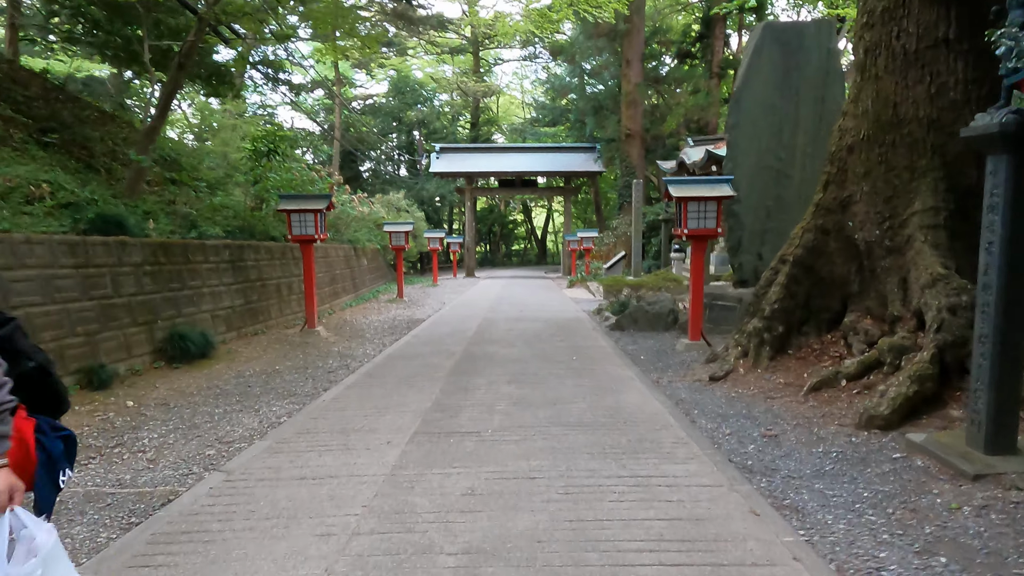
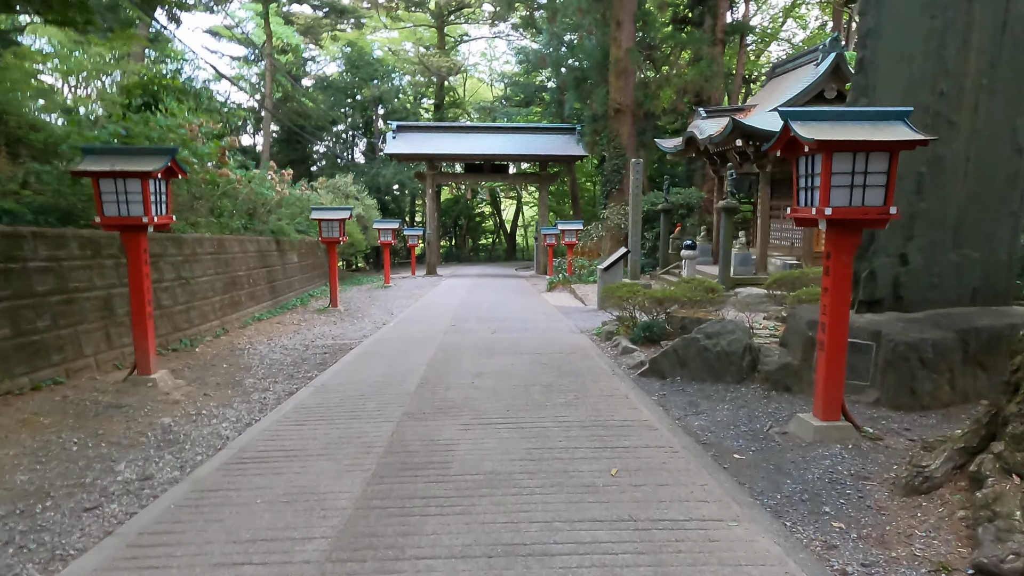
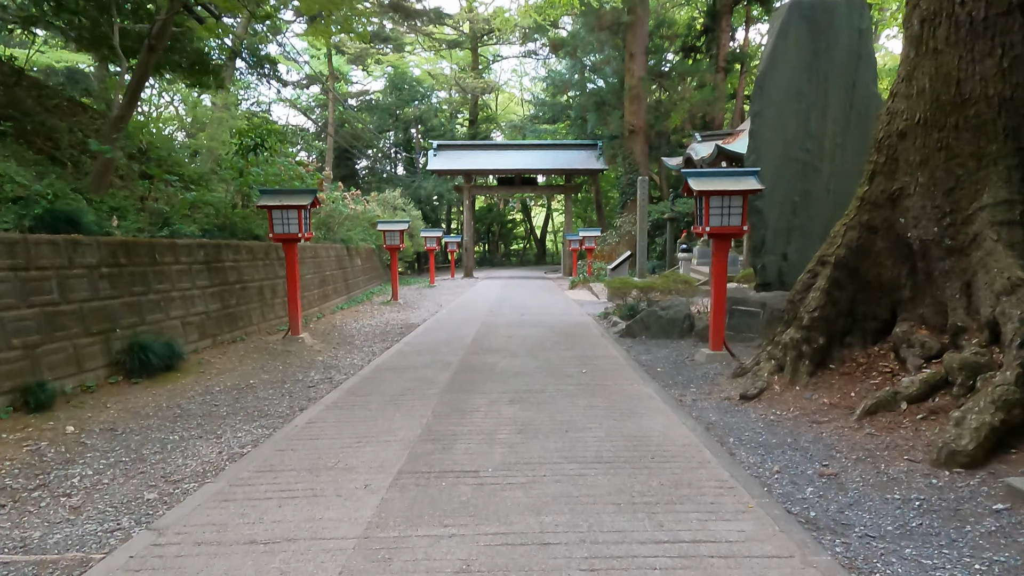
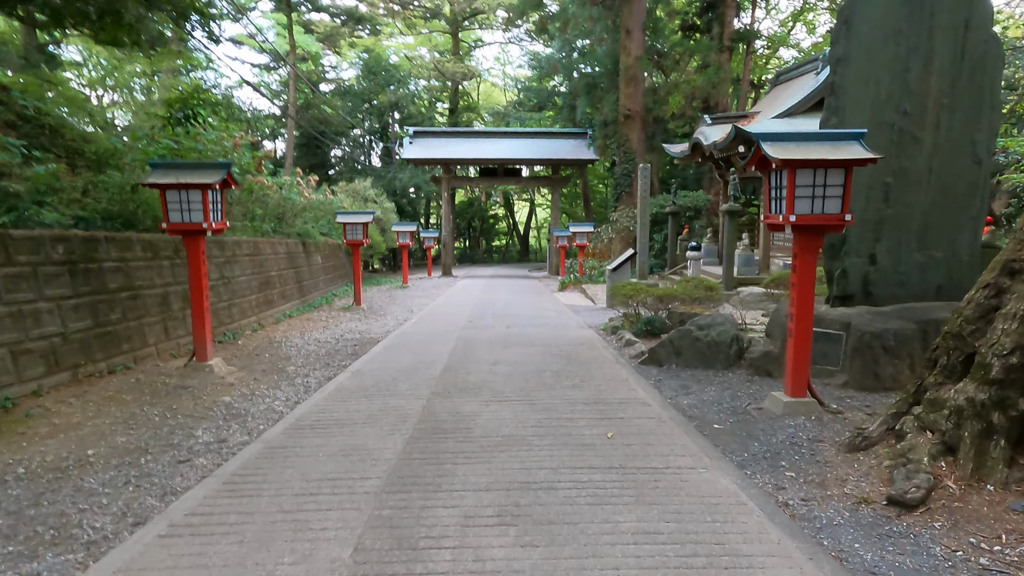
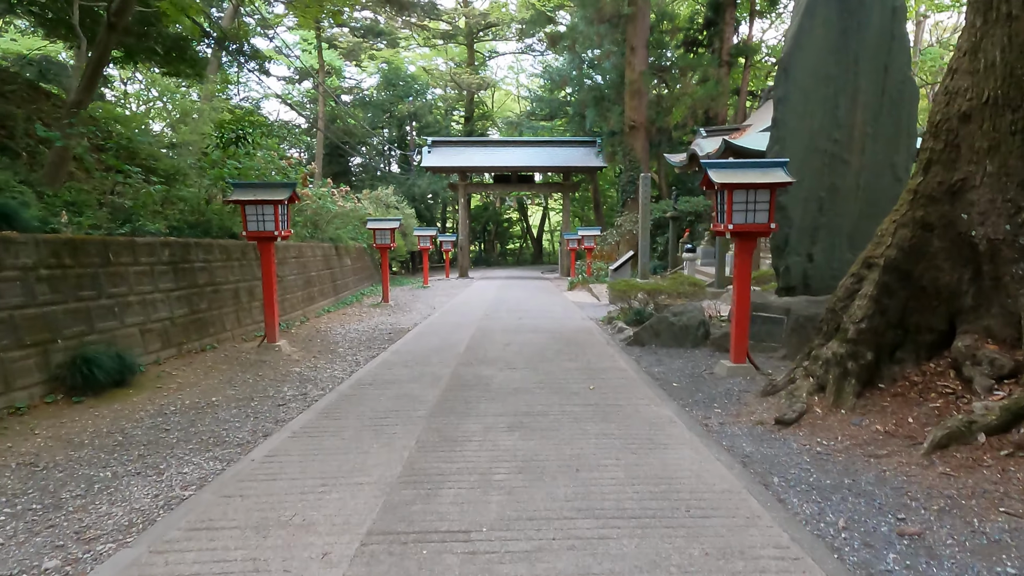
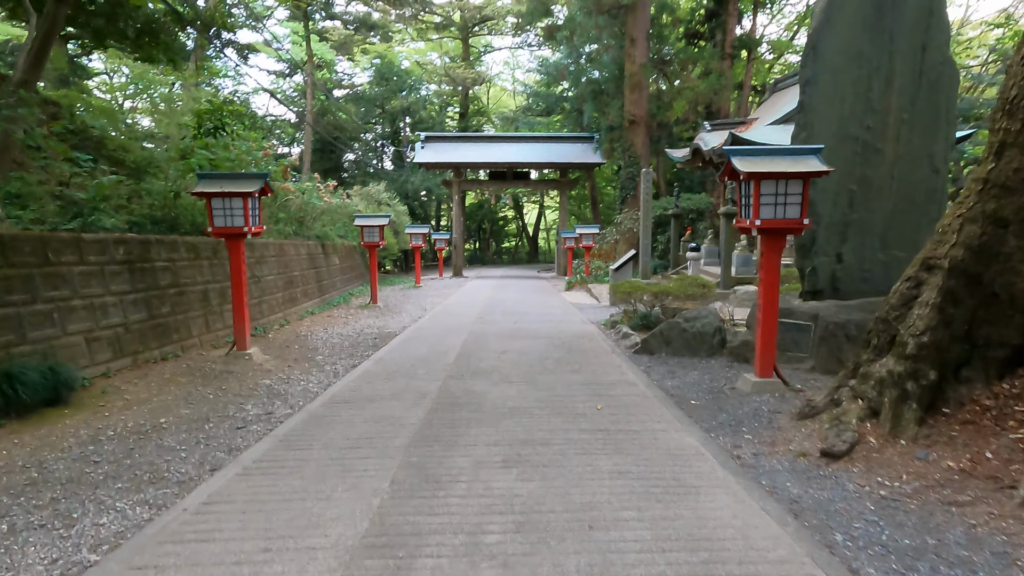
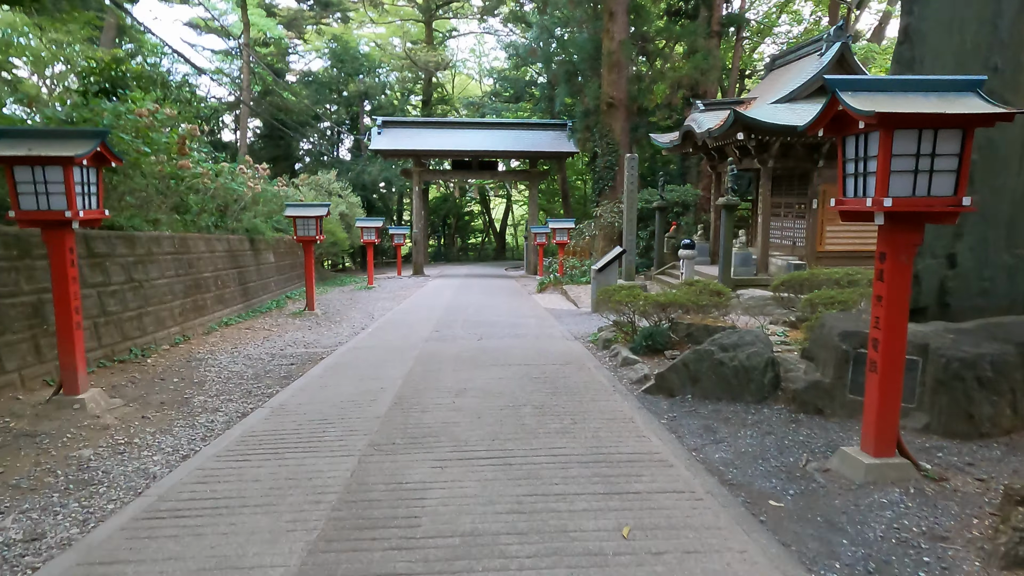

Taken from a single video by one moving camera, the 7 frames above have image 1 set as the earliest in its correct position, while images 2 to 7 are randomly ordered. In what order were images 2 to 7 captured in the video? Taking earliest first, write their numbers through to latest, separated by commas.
3, 5, 6, 4, 2, 7
